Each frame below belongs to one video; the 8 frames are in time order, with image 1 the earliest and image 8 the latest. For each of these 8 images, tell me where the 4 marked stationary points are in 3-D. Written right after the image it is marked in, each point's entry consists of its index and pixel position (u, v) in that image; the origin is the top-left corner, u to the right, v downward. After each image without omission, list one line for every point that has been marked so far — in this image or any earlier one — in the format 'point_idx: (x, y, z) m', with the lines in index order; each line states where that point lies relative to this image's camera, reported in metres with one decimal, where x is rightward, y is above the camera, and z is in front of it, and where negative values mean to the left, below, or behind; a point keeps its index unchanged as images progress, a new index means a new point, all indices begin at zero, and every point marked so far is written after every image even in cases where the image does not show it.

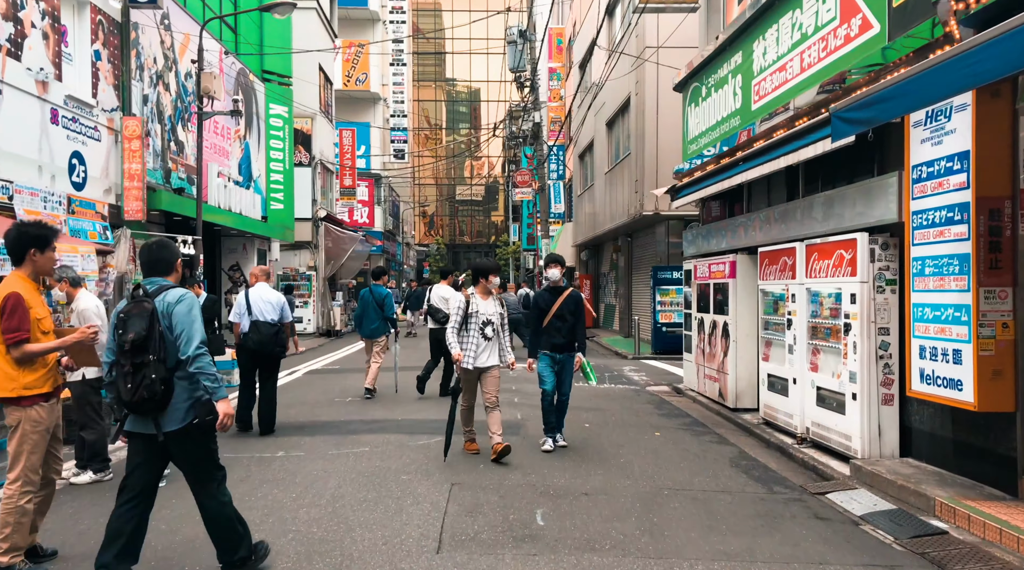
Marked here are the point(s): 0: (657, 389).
0: (+2.3, -1.6, +12.8) m
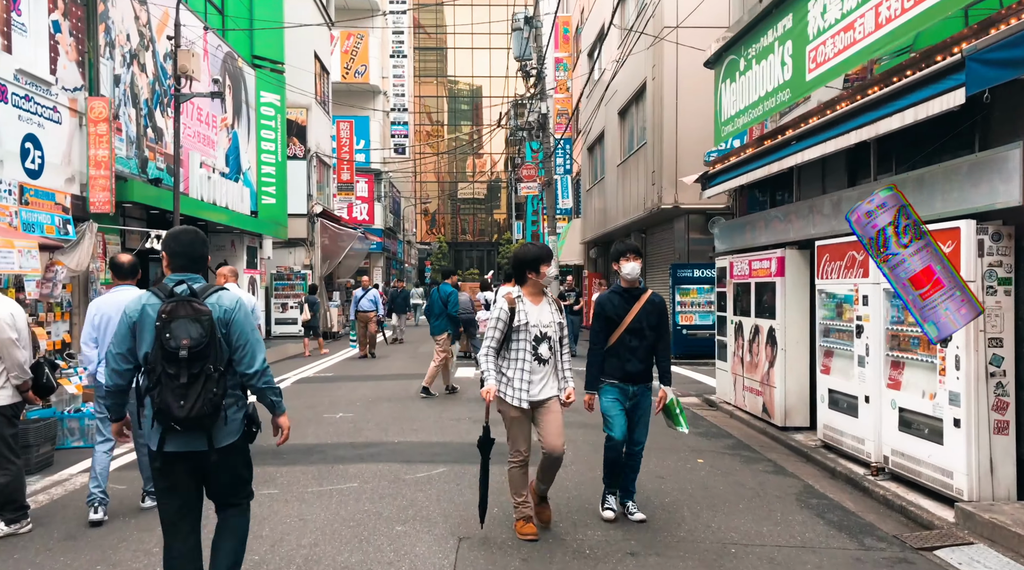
0: (+2.4, -1.6, +11.5) m
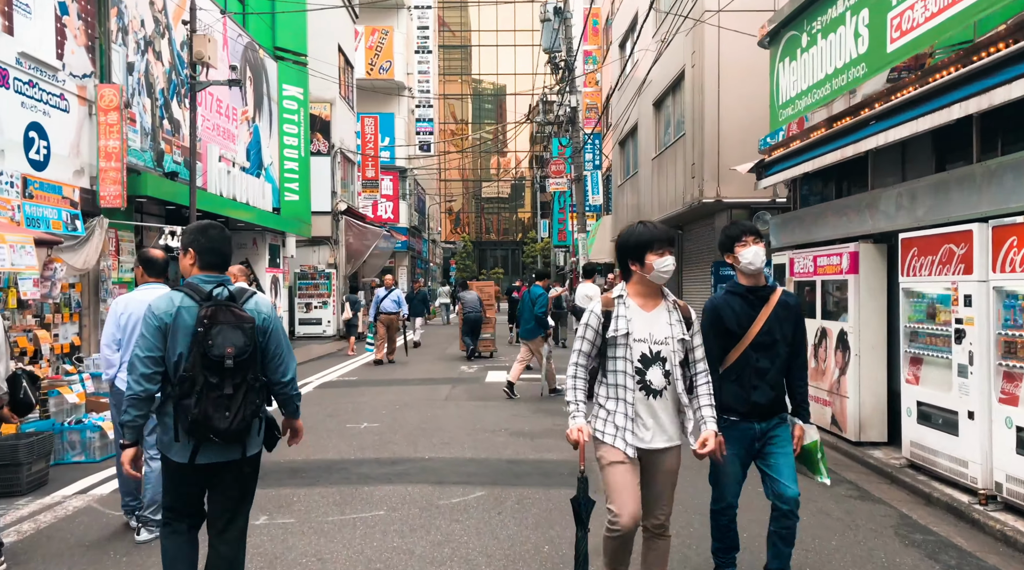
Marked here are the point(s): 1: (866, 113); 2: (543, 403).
0: (+2.9, -1.6, +10.6) m
1: (+3.2, +1.6, +7.5) m
2: (+0.4, -1.5, +10.8) m
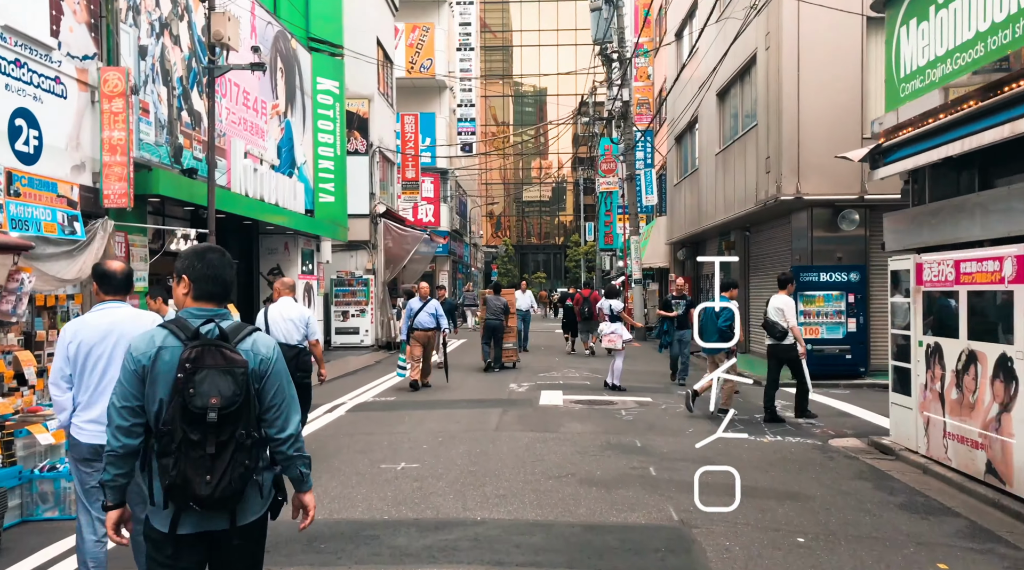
0: (+3.6, -1.7, +8.9) m
1: (+3.7, +1.5, +5.7) m
2: (+1.1, -1.7, +9.1) m
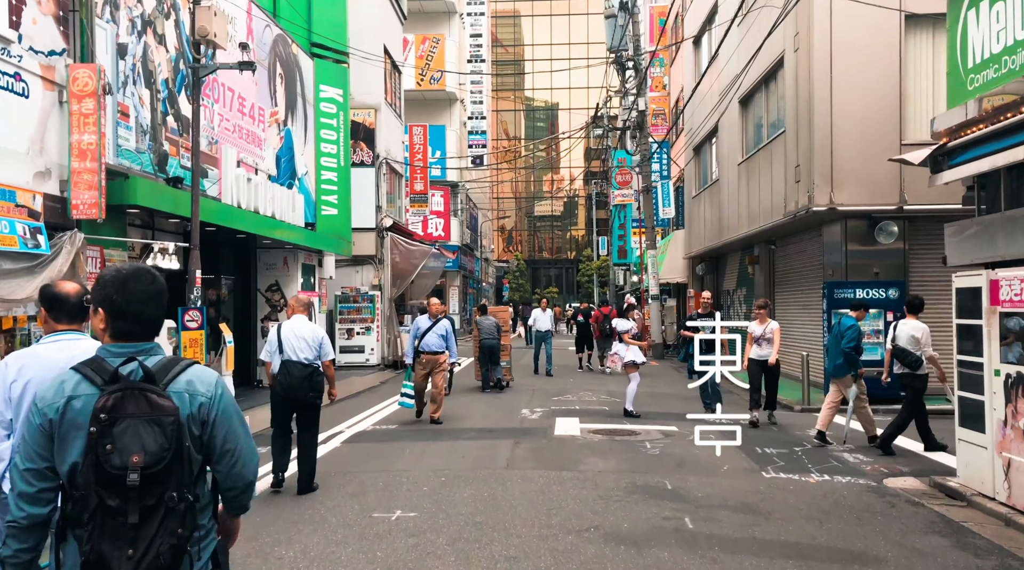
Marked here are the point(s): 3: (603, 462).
0: (+3.7, -1.9, +7.8) m
1: (+3.8, +1.3, +4.7) m
2: (+1.2, -1.9, +8.1) m
3: (+1.0, -1.9, +8.6) m
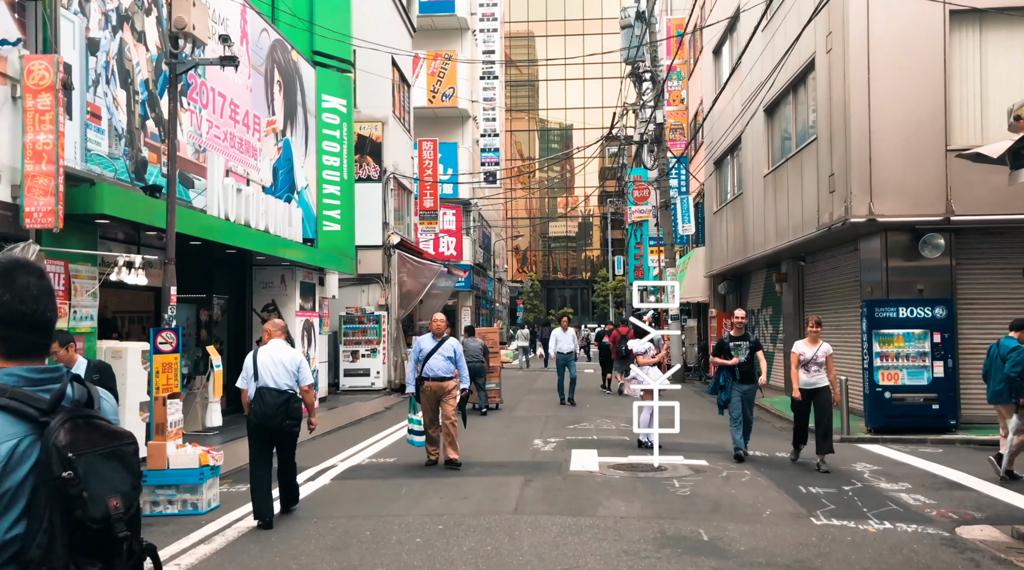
0: (+3.8, -2.0, +6.6) m
1: (+3.8, +1.3, +3.6) m
2: (+1.3, -2.0, +7.0) m
3: (+1.0, -2.0, +7.5) m
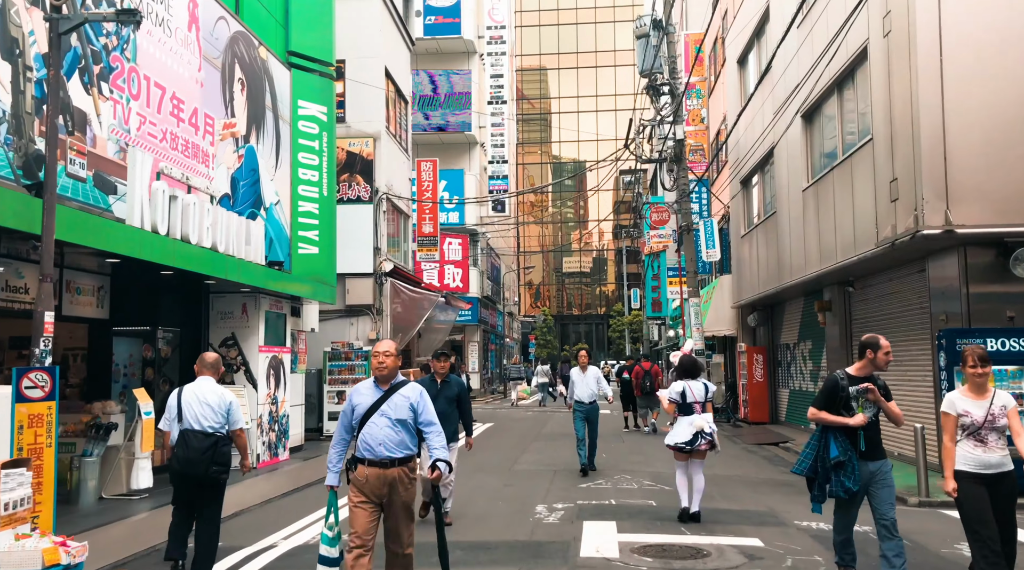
0: (+3.7, -2.1, +4.2) m
1: (+3.6, +1.4, +1.3) m
2: (+1.2, -2.1, +4.6) m
3: (+0.9, -2.1, +5.1) m
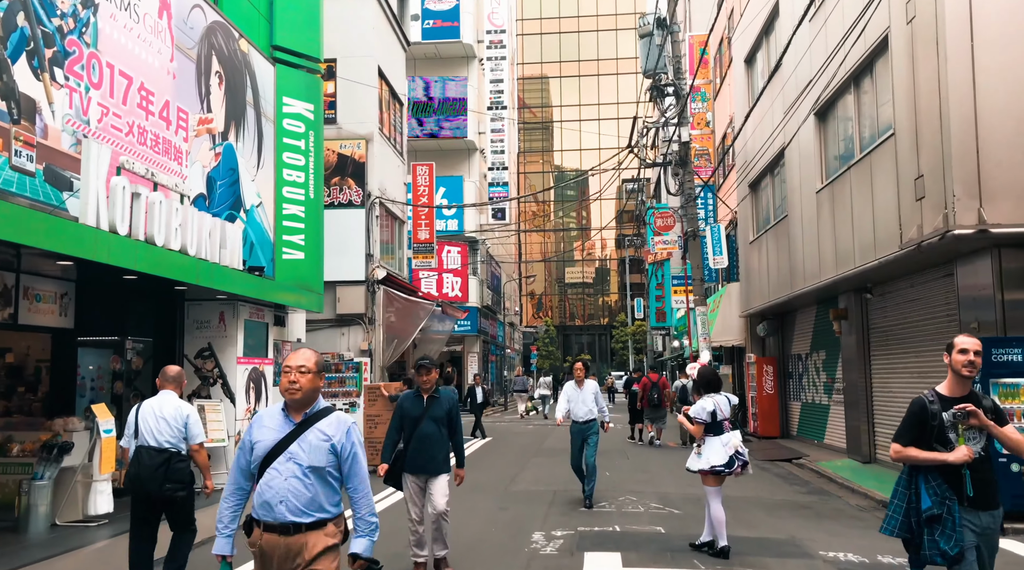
0: (+3.6, -2.1, +3.3) m
1: (+3.5, +1.4, +0.5) m
2: (+1.1, -2.1, +3.7) m
3: (+0.9, -2.1, +4.2) m
